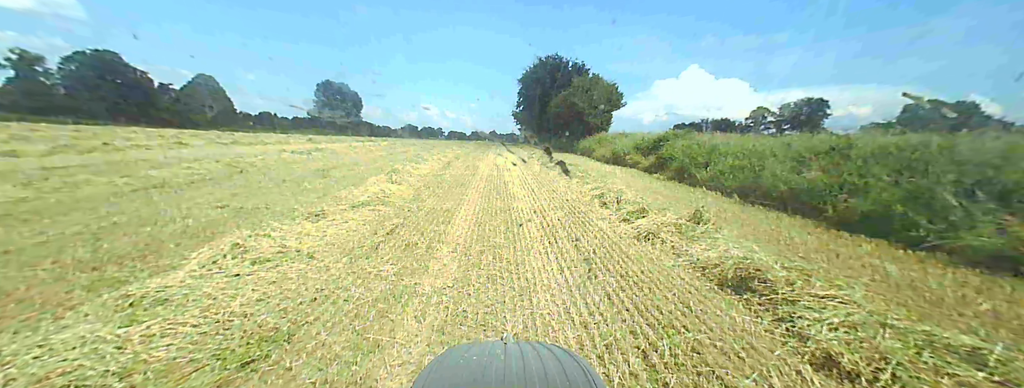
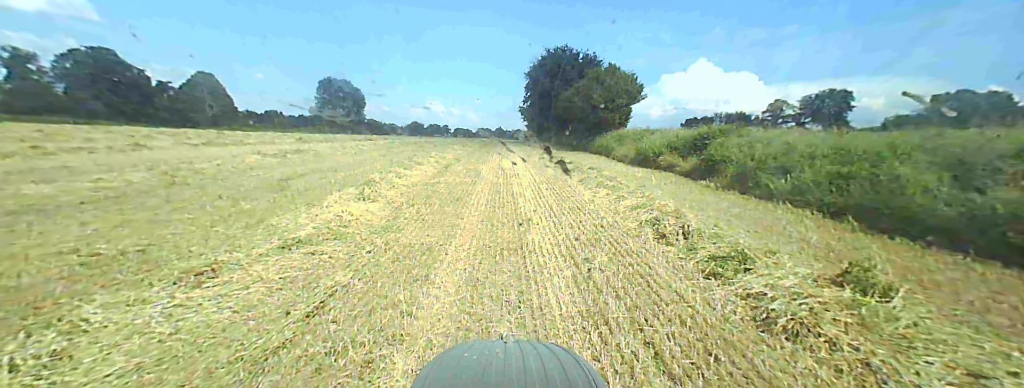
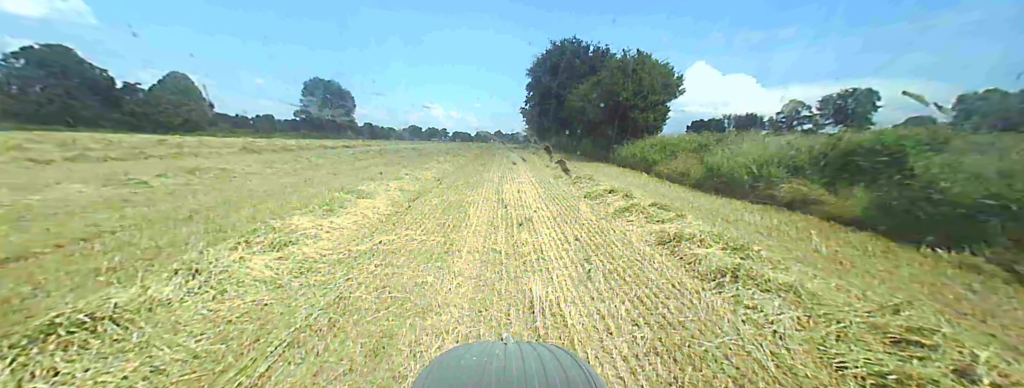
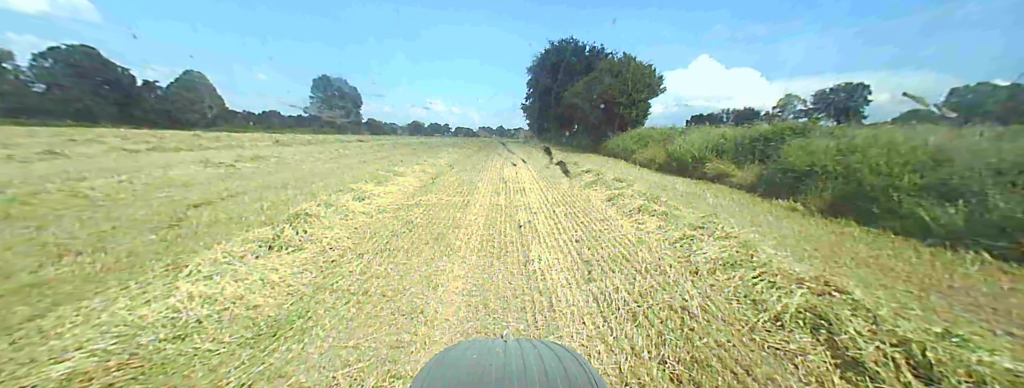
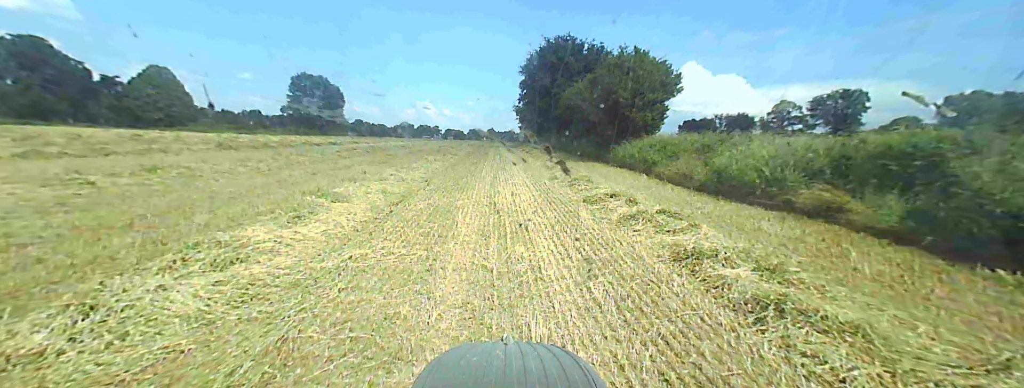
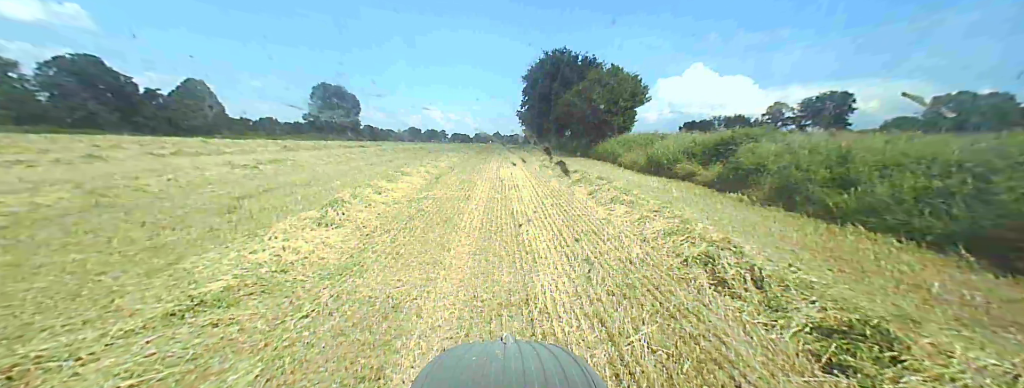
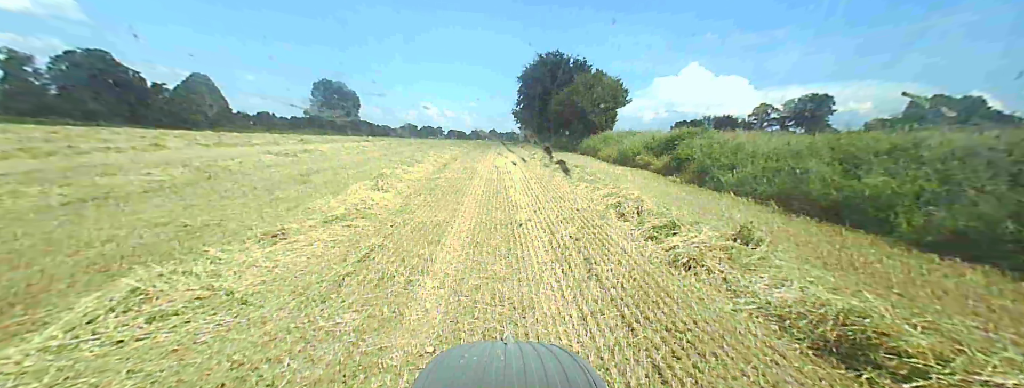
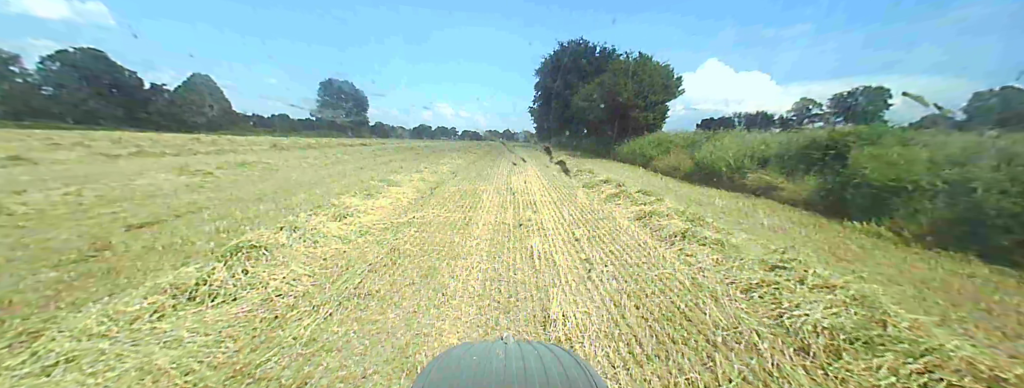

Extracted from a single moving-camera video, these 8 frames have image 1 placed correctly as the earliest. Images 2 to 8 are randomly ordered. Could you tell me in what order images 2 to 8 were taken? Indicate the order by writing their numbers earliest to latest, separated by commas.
7, 2, 6, 4, 8, 3, 5
